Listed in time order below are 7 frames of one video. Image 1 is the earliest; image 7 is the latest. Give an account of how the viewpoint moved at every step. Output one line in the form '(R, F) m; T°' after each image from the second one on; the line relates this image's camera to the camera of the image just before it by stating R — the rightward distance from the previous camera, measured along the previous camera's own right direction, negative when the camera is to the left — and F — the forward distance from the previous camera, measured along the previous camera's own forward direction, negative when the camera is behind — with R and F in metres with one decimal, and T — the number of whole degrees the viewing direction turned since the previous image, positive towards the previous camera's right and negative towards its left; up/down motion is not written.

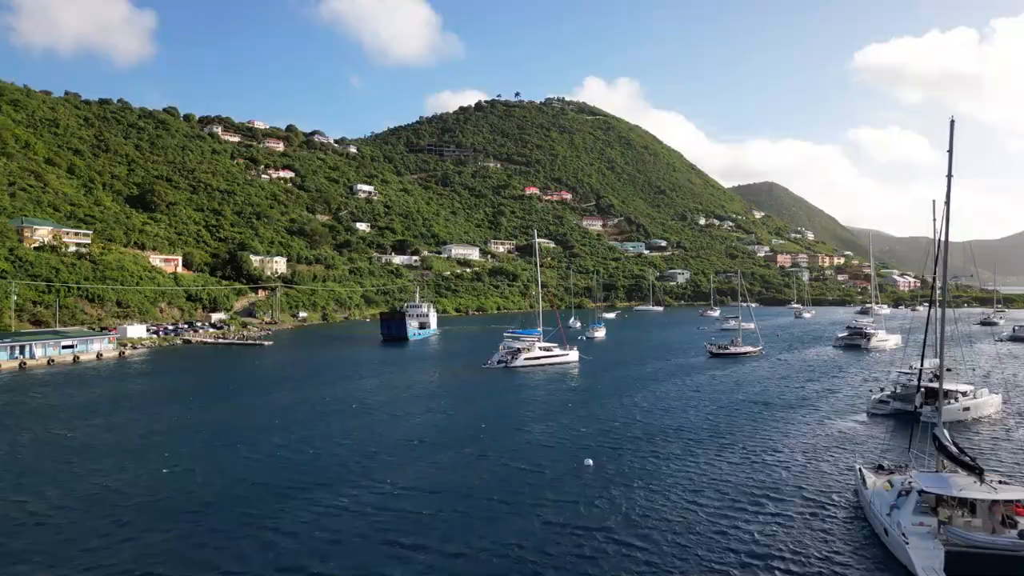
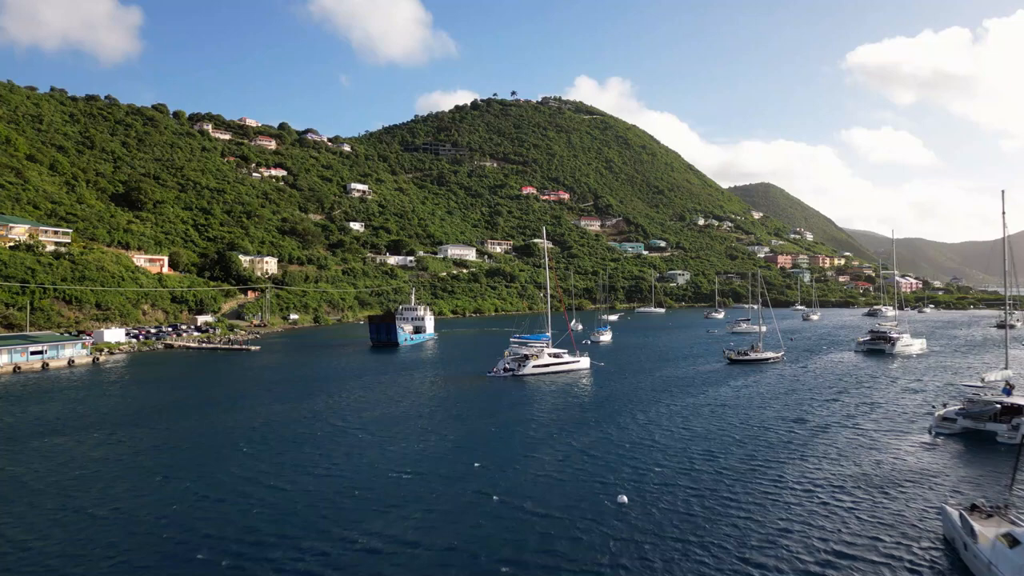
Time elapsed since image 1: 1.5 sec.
(-1.0, +4.7) m; 0°
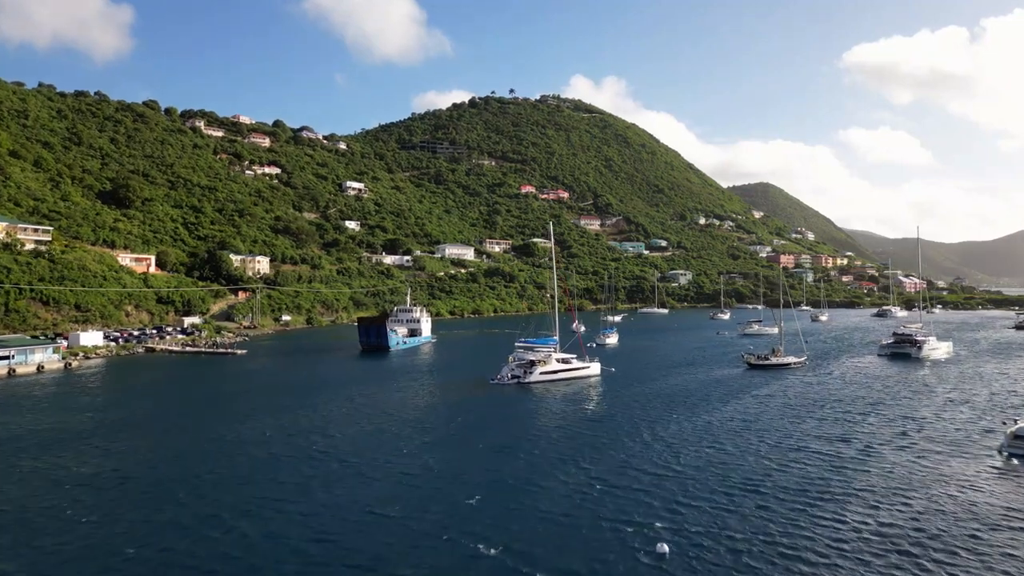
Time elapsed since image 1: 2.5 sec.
(-0.6, +4.5) m; 0°
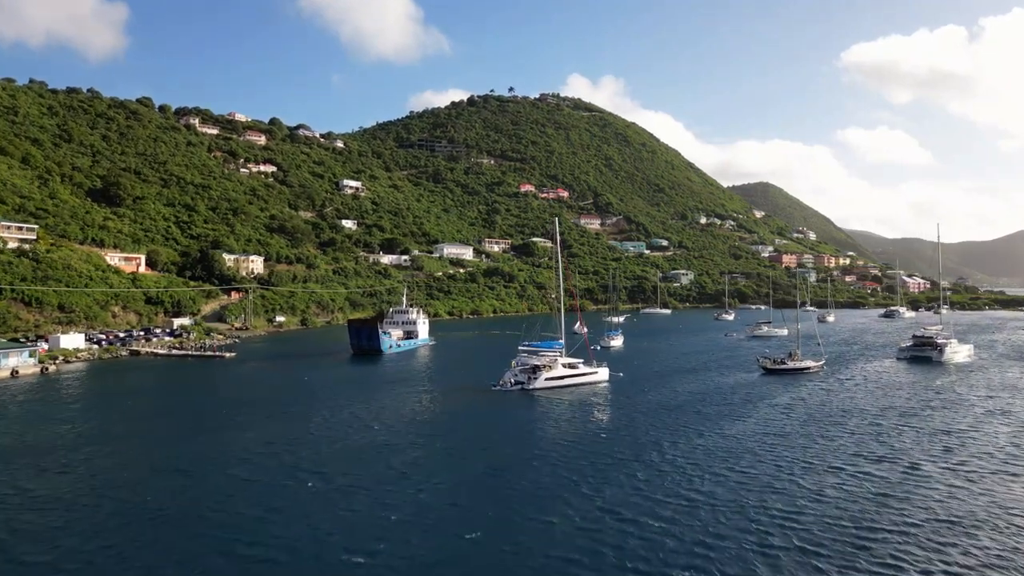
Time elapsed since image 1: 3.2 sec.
(-0.3, +3.3) m; 0°
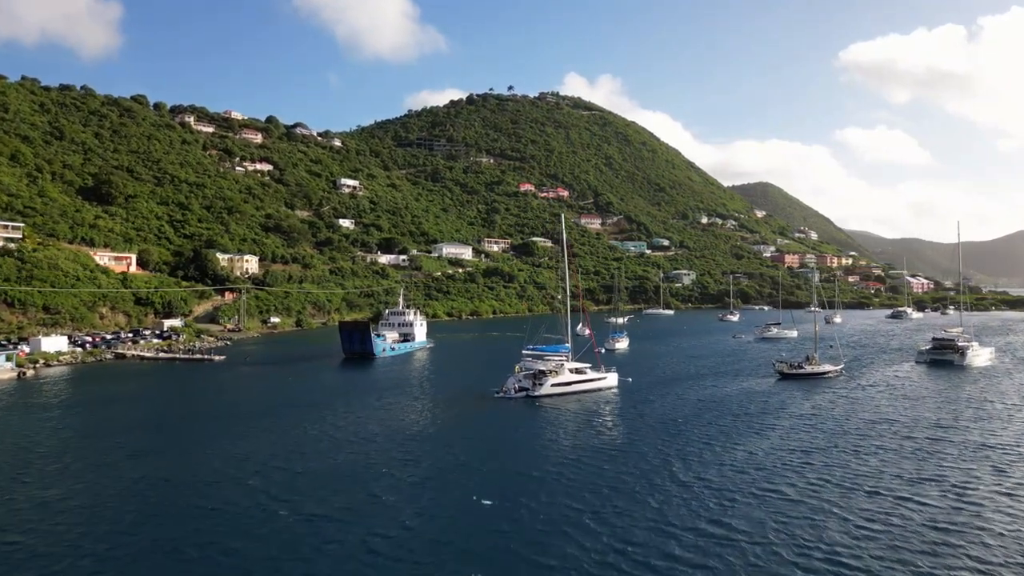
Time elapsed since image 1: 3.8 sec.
(-0.4, +3.0) m; 0°
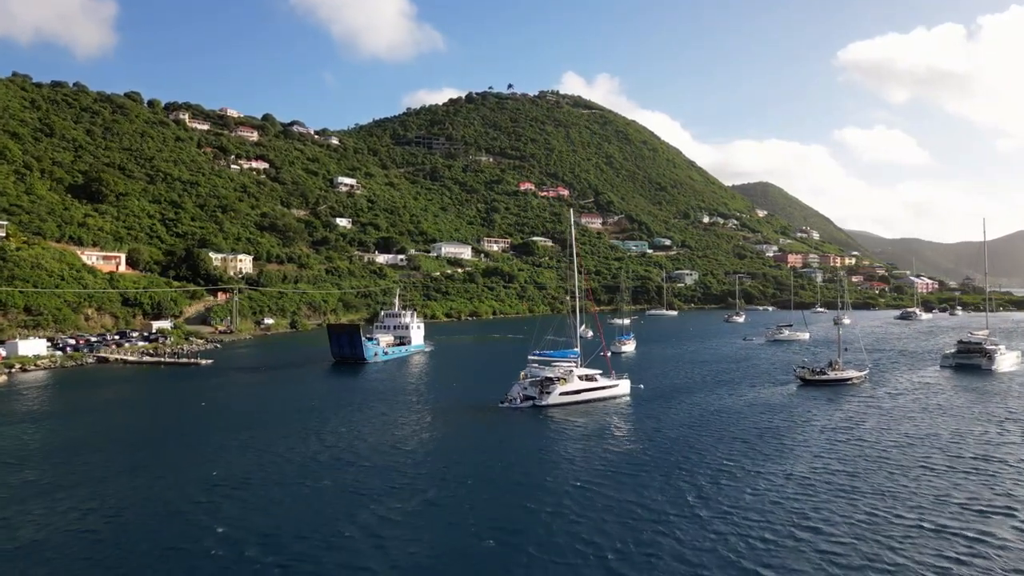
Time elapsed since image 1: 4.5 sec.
(-0.4, +3.4) m; 0°
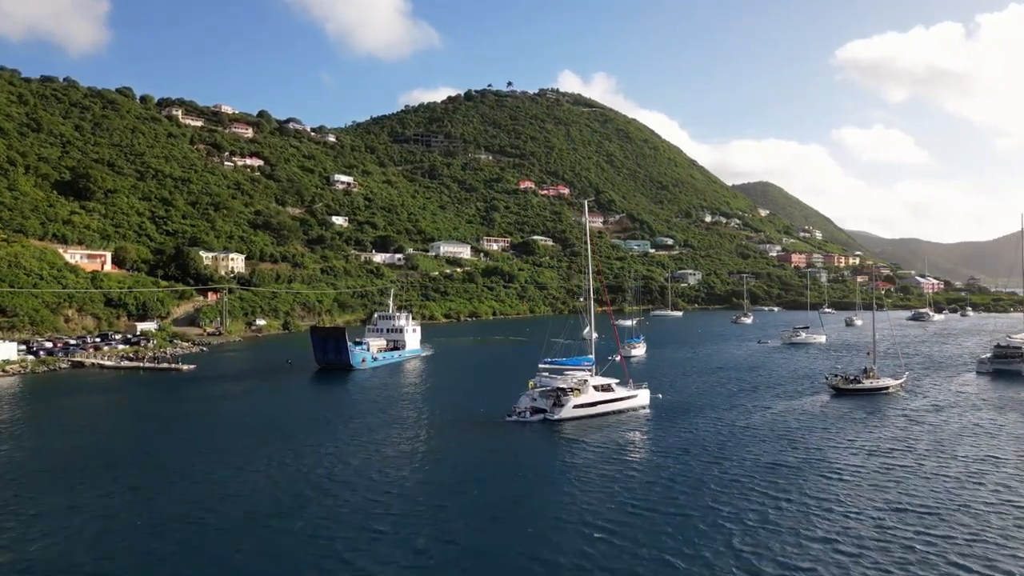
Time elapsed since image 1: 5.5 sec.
(-0.6, +4.3) m; 0°
